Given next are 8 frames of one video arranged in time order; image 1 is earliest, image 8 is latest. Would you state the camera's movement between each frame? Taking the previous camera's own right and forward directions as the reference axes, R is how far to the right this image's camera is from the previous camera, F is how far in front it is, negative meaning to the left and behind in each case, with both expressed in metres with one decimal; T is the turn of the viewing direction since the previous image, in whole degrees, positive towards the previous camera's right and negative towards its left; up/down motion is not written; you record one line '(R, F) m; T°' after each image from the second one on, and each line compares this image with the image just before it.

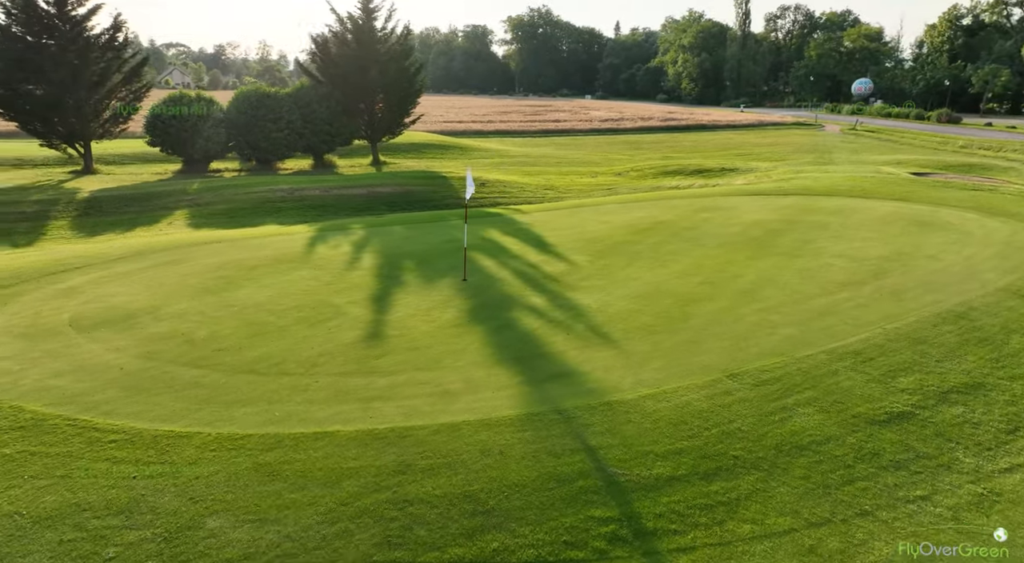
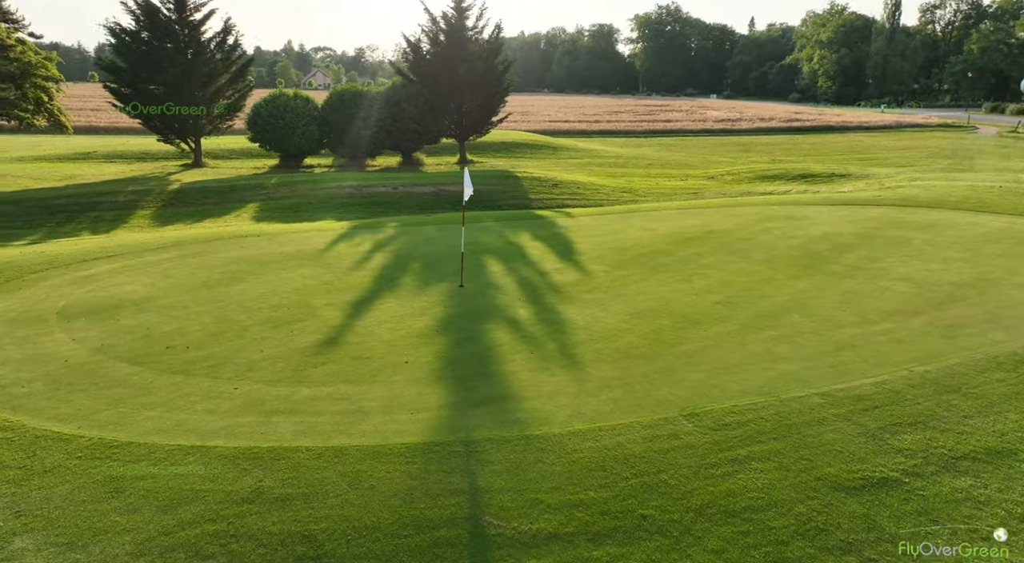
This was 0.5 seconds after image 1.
(+1.4, +0.7) m; -8°
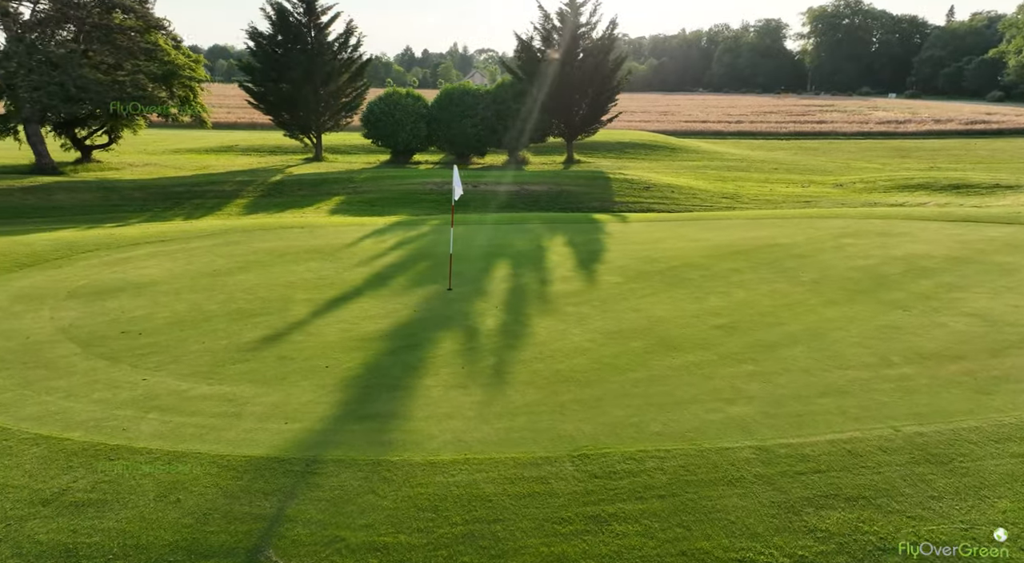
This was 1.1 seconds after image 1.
(+1.7, +0.7) m; -11°
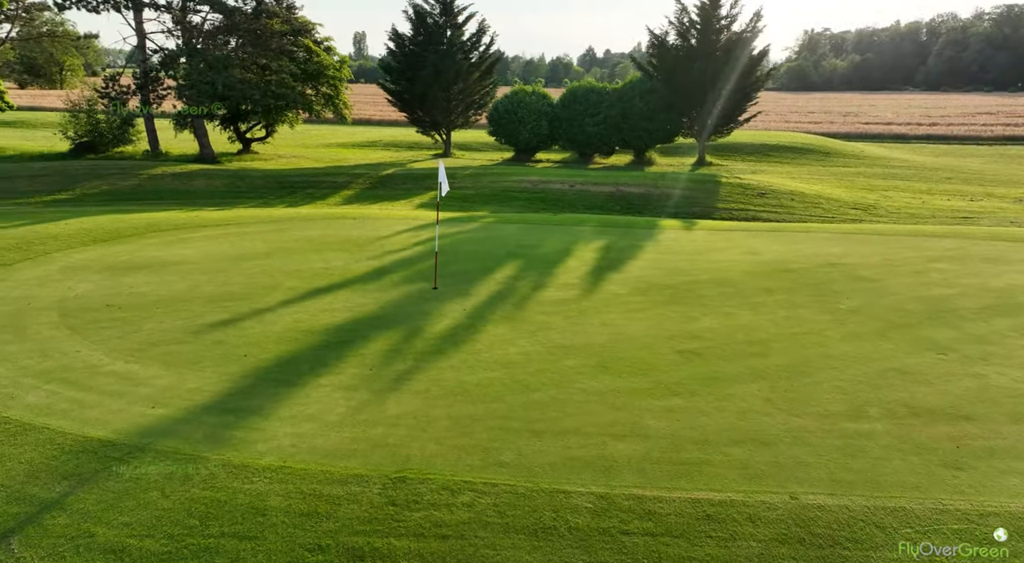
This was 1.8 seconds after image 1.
(+2.0, +0.6) m; -12°
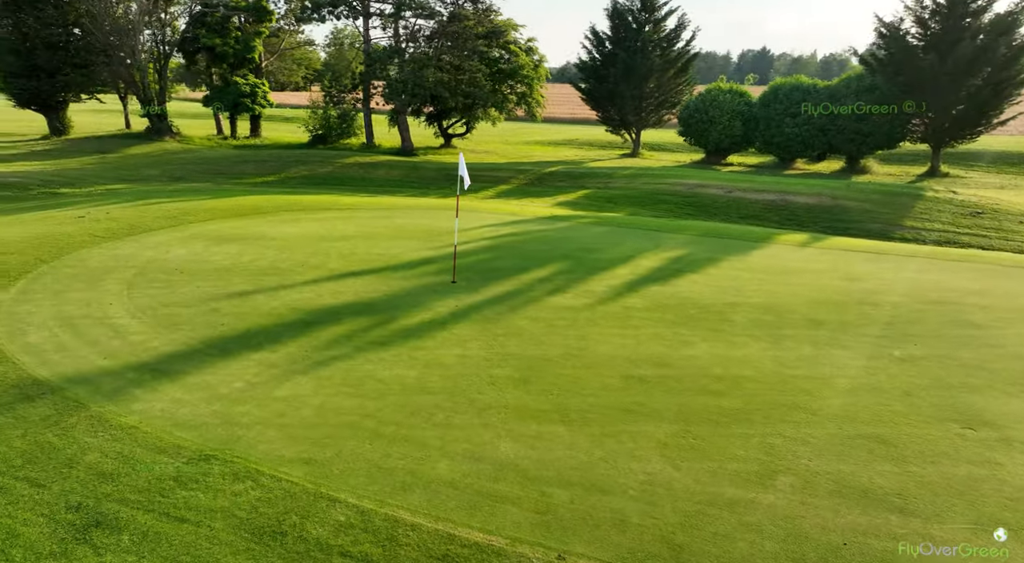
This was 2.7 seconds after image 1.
(+2.4, +0.7) m; -18°
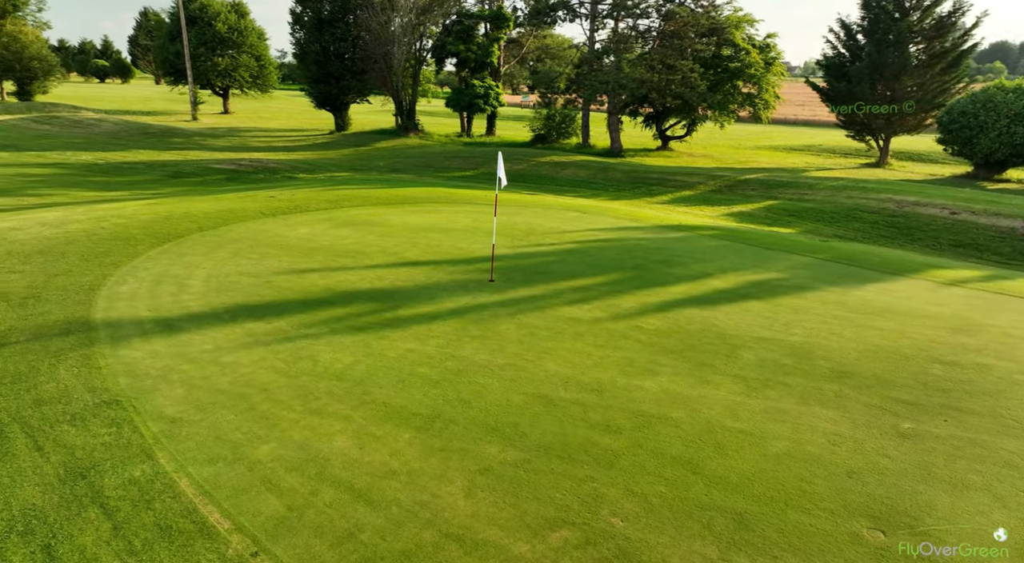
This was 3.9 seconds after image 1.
(+2.5, +0.7) m; -20°
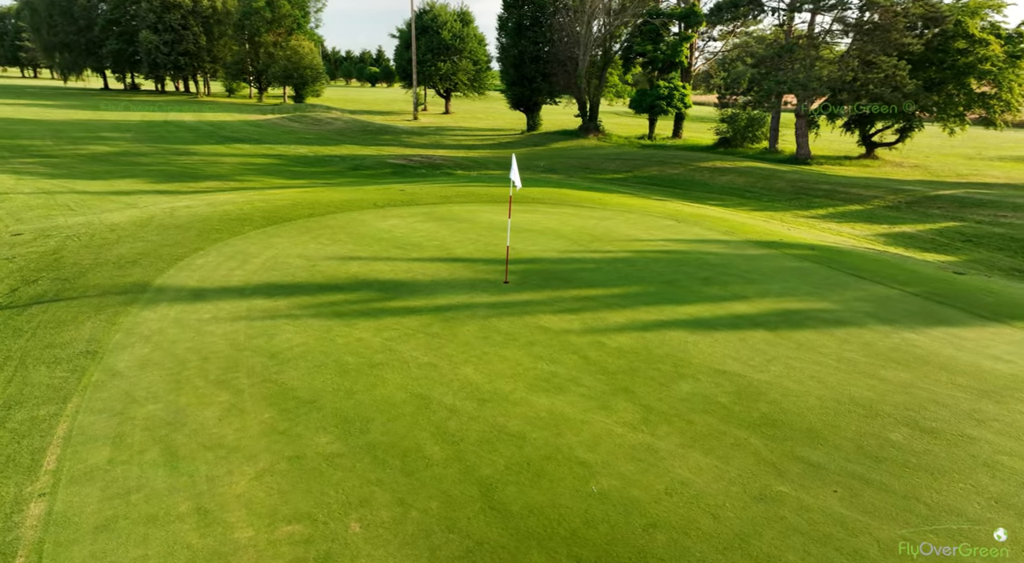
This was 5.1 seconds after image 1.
(+2.3, +0.4) m; -17°
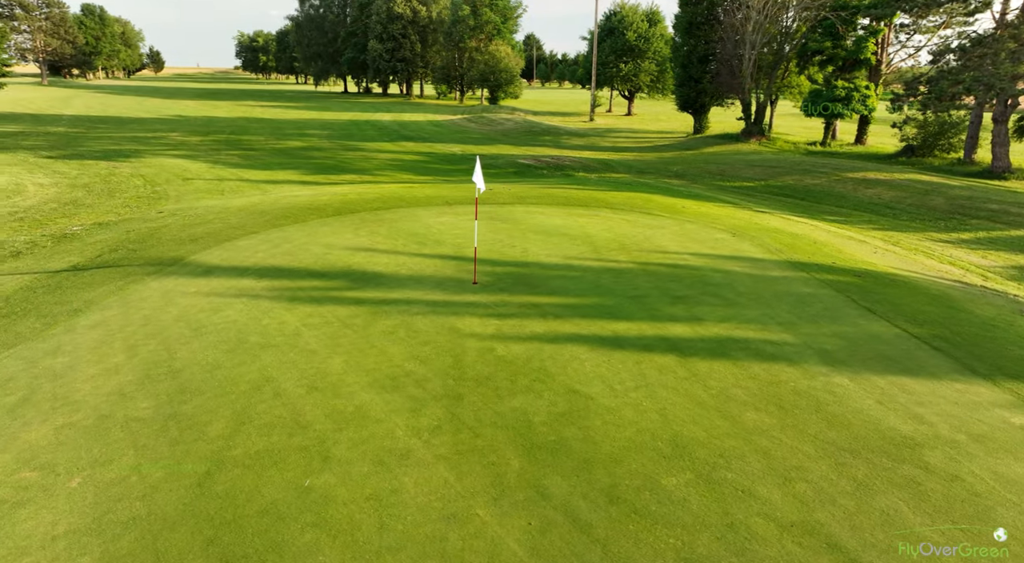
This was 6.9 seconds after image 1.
(+2.7, +0.3) m; -15°
